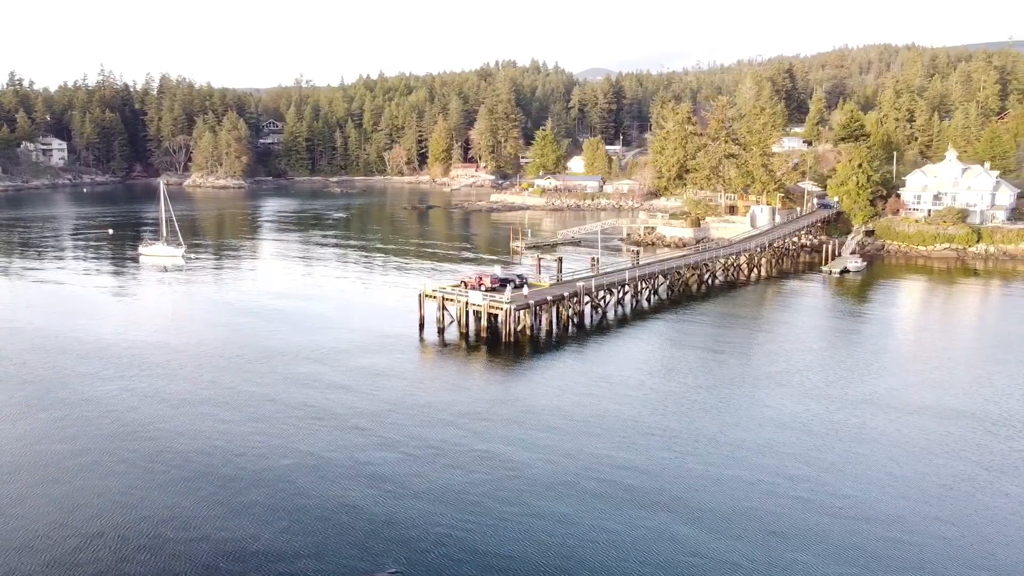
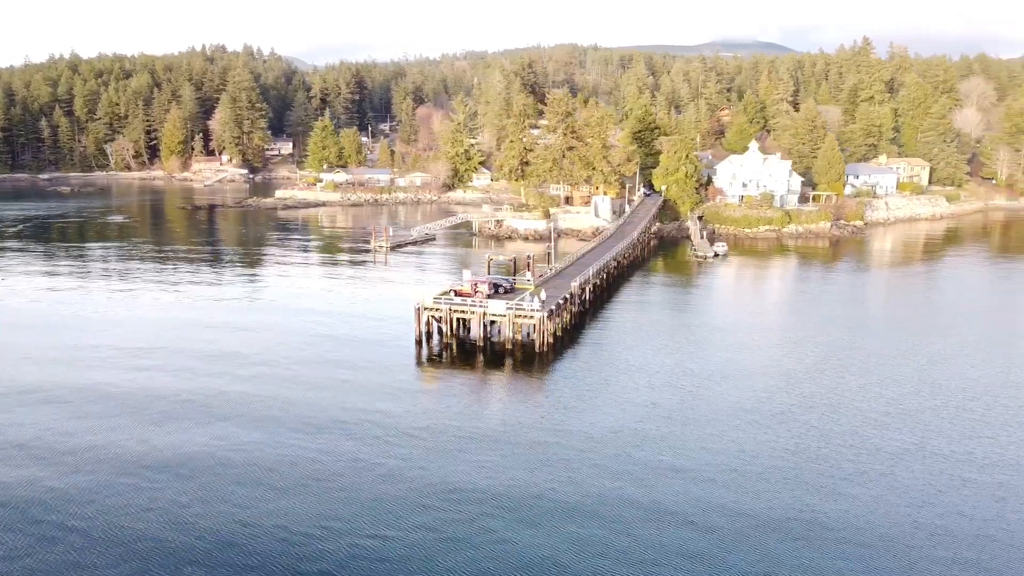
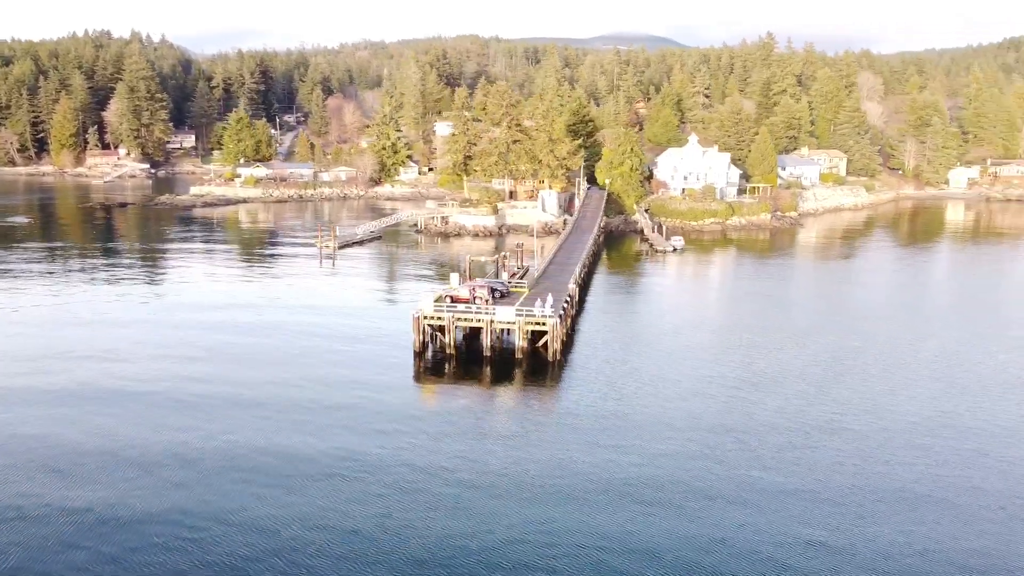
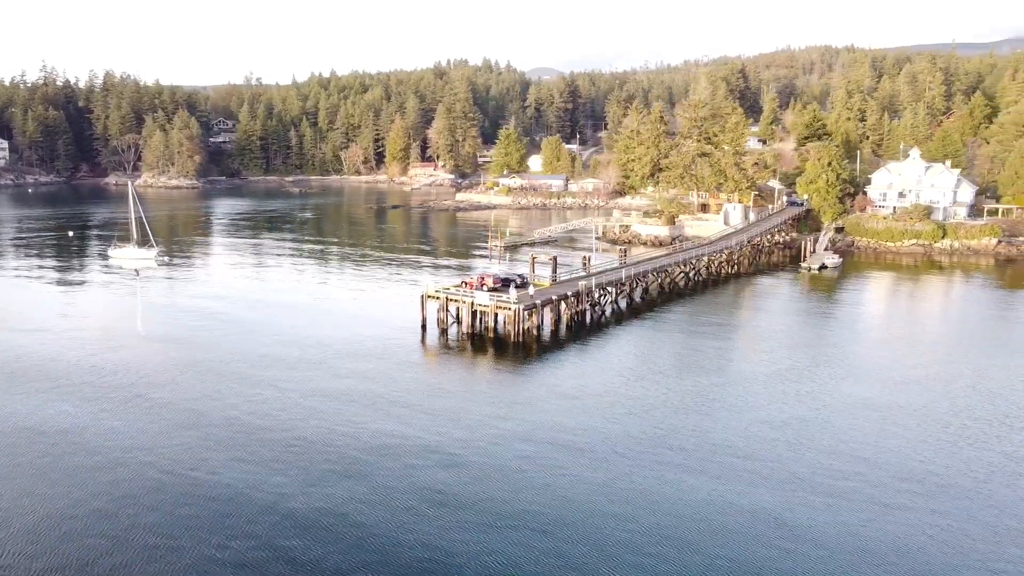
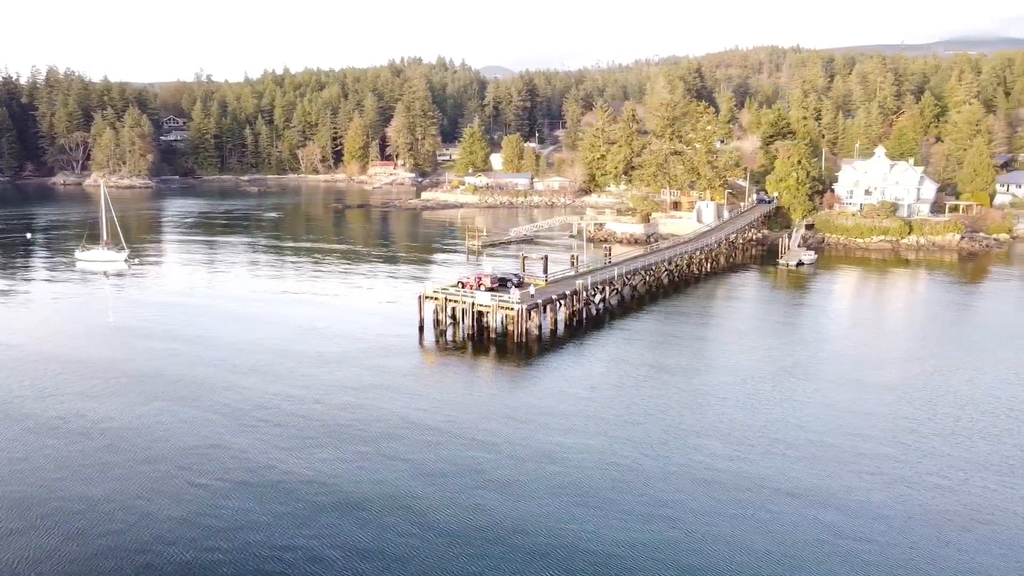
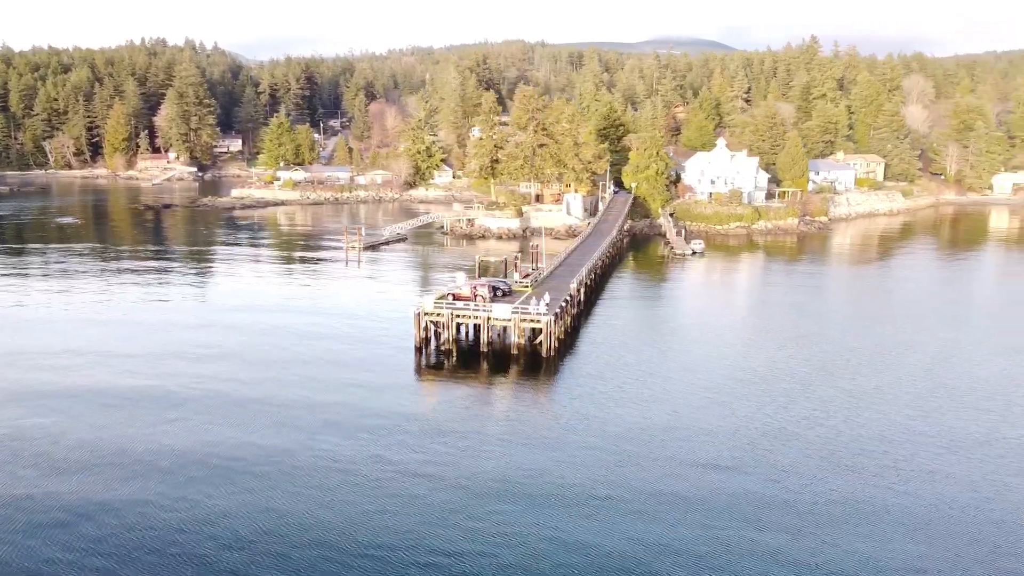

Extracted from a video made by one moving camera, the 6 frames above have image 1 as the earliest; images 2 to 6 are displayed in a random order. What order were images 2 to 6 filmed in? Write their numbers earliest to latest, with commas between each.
4, 5, 2, 6, 3
